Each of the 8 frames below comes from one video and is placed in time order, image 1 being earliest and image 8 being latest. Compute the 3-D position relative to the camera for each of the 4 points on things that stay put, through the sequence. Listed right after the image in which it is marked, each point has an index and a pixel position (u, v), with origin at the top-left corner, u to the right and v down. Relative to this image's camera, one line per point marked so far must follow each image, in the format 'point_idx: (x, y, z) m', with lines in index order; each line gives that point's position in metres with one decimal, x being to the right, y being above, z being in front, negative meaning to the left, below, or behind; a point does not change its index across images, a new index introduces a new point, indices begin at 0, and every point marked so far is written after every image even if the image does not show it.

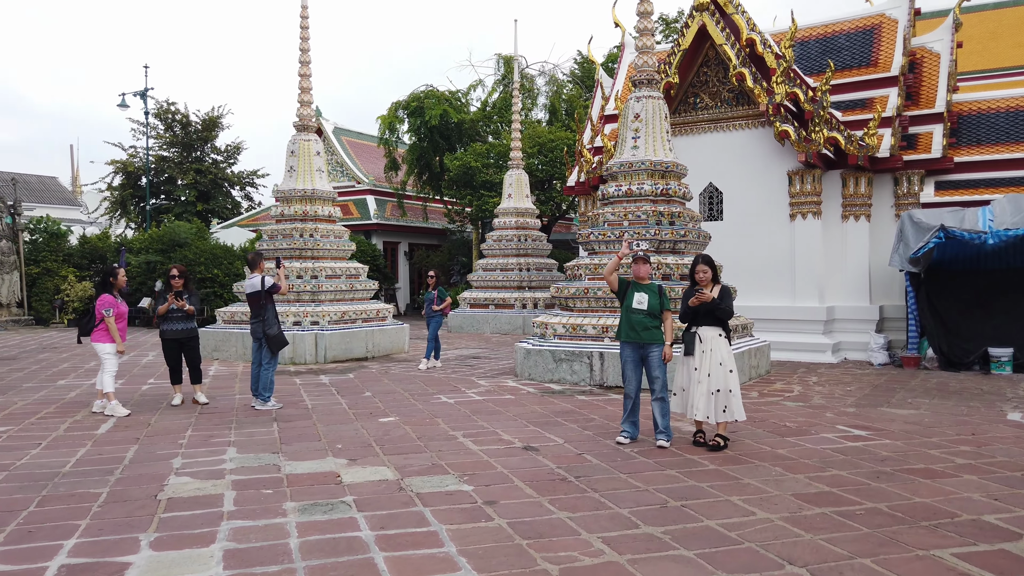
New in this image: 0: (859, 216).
0: (+5.2, +1.1, +11.5) m
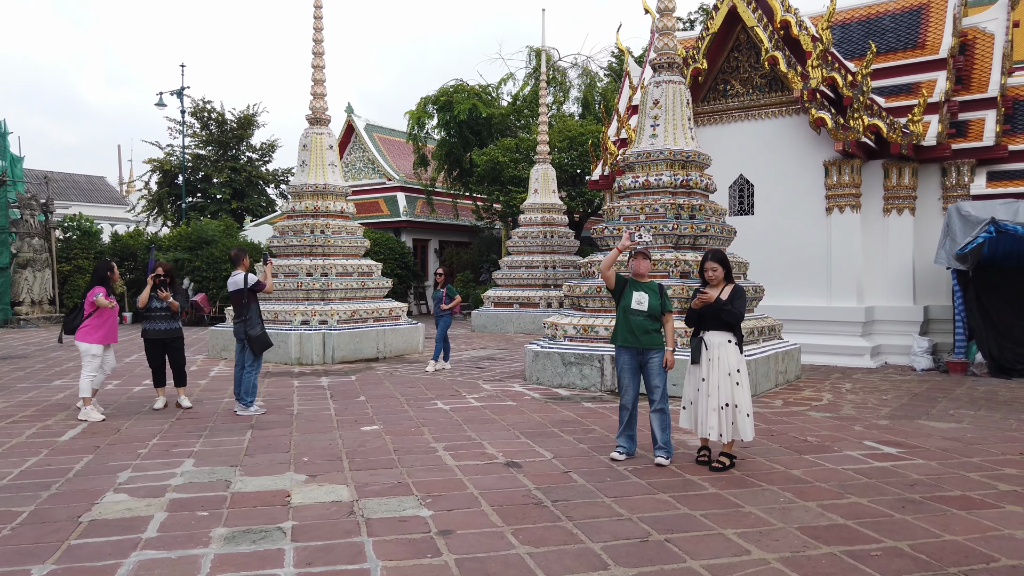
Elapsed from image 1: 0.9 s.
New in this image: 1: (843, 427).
0: (+5.4, +1.1, +10.7) m
1: (+2.7, -1.1, +6.2) m
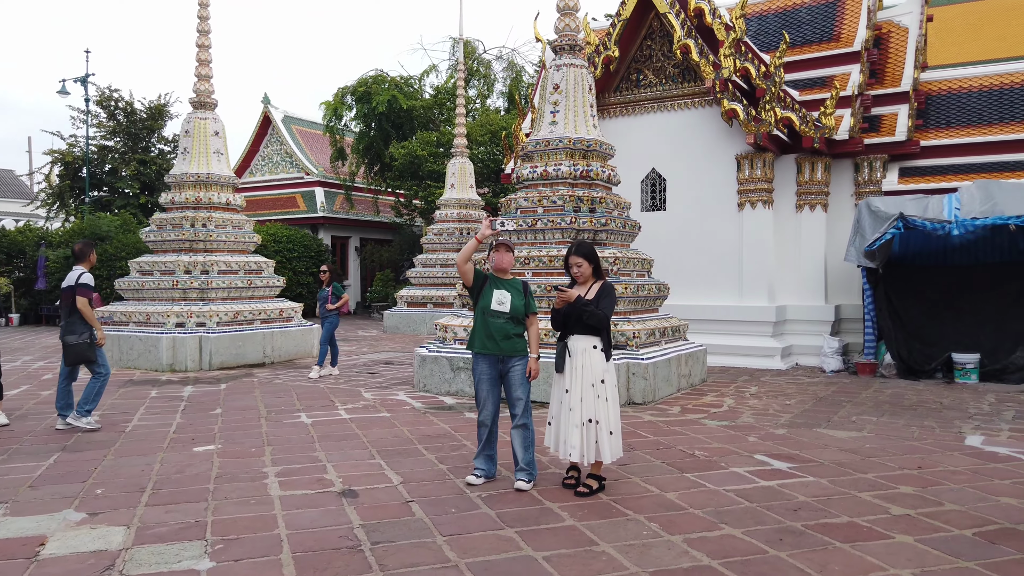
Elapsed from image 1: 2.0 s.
0: (+4.1, +1.1, +10.3) m
1: (+1.7, -1.1, +5.7) m
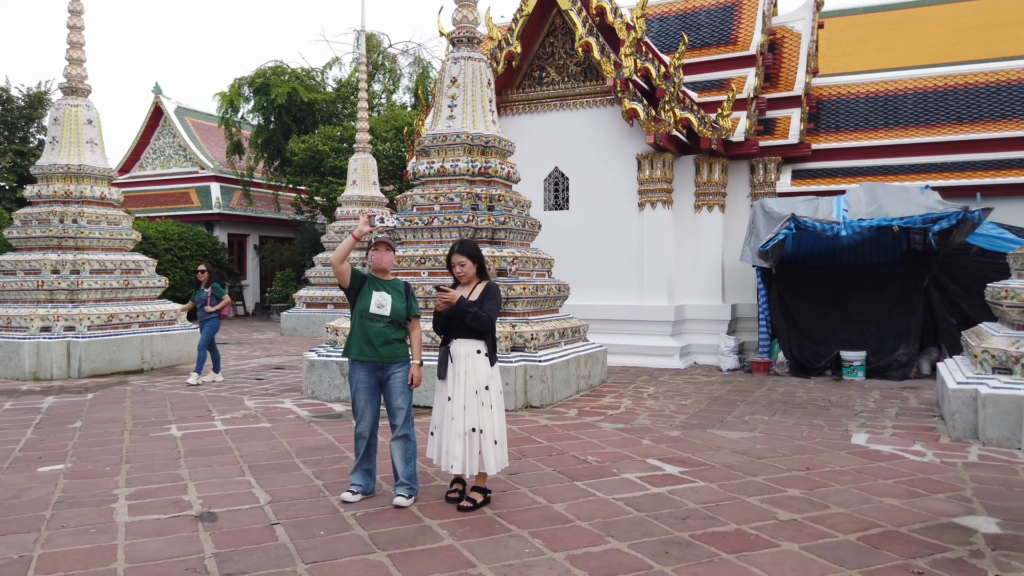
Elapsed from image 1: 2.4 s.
0: (+2.7, +1.1, +10.5) m
1: (+0.9, -1.1, +5.6) m
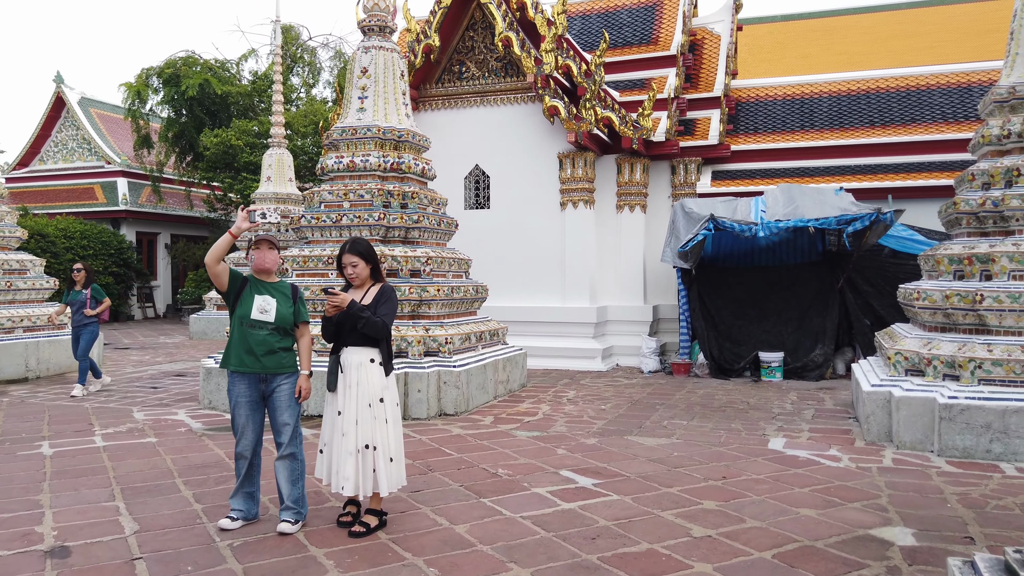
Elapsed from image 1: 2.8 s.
0: (+1.6, +1.1, +10.3) m
1: (+0.2, -1.1, +5.3) m
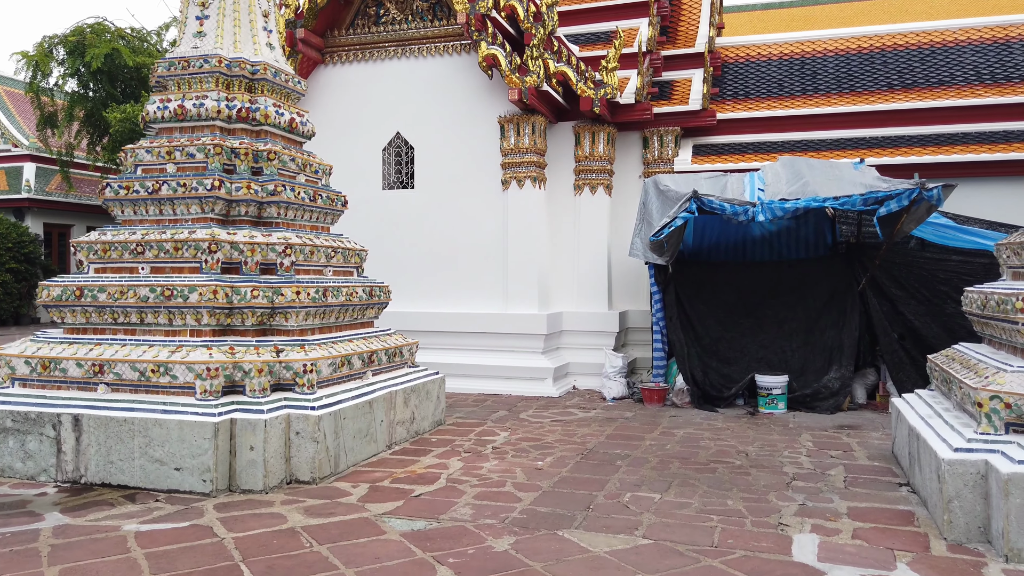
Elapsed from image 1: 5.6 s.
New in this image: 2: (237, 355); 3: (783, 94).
0: (+0.9, +1.1, +8.2) m
1: (-0.4, -1.1, +3.1) m
2: (-1.6, -0.4, +4.5) m
3: (+3.2, +2.3, +9.0) m
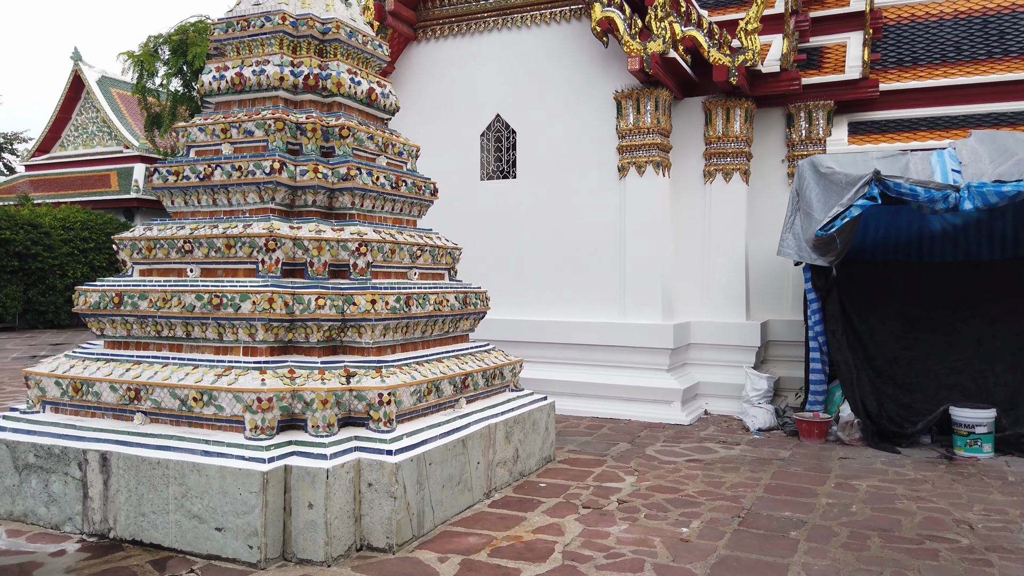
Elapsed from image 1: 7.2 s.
0: (+2.0, +1.0, +6.9) m
1: (+0.1, -1.2, +2.0) m
2: (-1.0, -0.4, +3.6) m
3: (+4.3, +2.2, +7.4) m
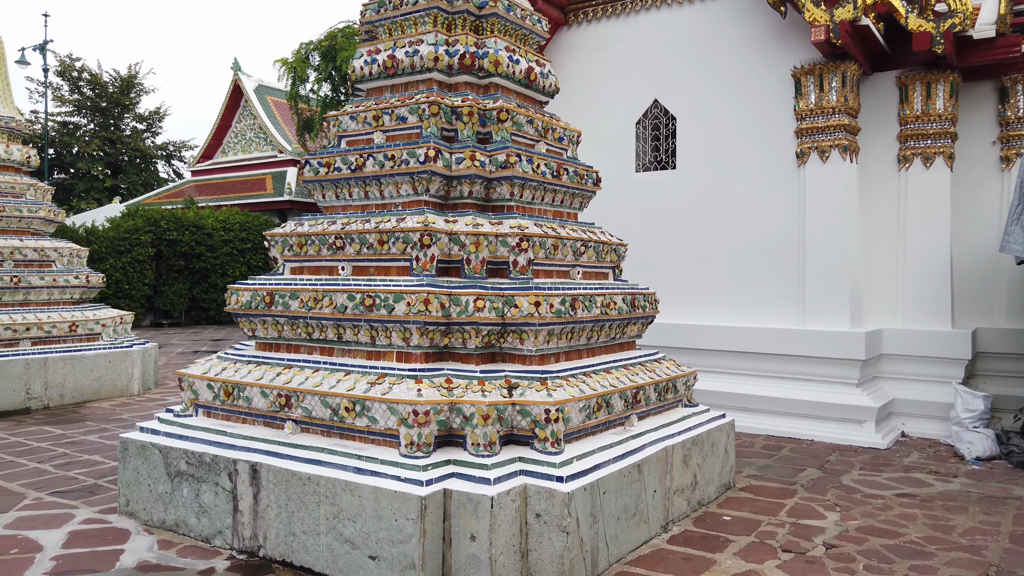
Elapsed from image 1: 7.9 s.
0: (+3.3, +1.0, +5.9) m
1: (+0.5, -1.2, +1.5) m
2: (-0.2, -0.4, +3.2) m
3: (+5.7, +2.2, +6.0) m
